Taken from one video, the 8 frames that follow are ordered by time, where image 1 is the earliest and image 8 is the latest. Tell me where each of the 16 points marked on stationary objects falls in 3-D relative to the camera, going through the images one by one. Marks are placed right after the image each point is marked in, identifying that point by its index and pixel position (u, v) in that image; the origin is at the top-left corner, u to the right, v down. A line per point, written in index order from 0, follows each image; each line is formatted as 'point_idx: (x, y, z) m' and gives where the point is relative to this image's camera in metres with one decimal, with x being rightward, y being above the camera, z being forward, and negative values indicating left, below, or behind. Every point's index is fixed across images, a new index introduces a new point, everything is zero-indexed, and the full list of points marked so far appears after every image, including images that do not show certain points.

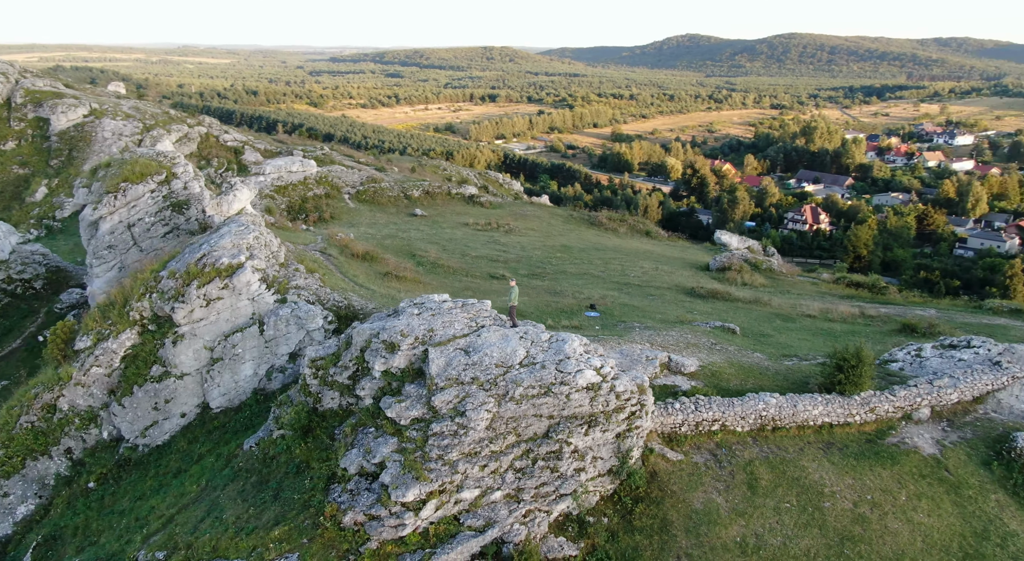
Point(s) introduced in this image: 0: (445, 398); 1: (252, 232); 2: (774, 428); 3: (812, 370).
0: (-0.9, -1.7, +7.7) m
1: (-6.1, +1.0, +13.0) m
2: (+4.7, -2.7, +10.1) m
3: (+6.9, -2.1, +13.0) m
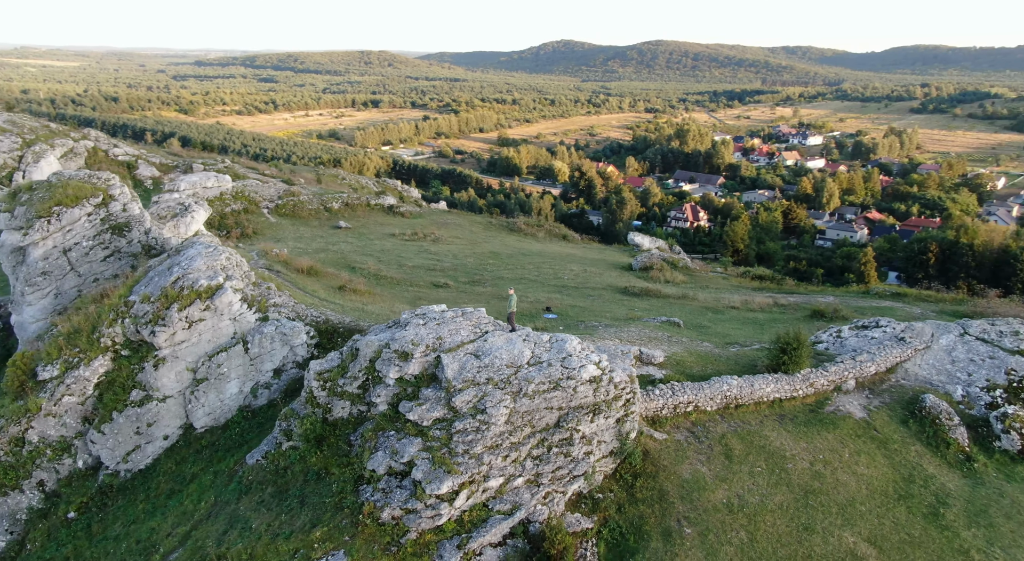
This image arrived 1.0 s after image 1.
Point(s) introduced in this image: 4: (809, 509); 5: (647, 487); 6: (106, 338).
0: (-0.7, -1.8, +8.3) m
1: (-6.7, +0.6, +12.9) m
2: (+4.6, -2.6, +11.5) m
3: (+6.3, -2.0, +14.7) m
4: (+5.0, -3.8, +9.3) m
5: (+2.2, -3.3, +8.9) m
6: (-8.3, -1.2, +11.3) m
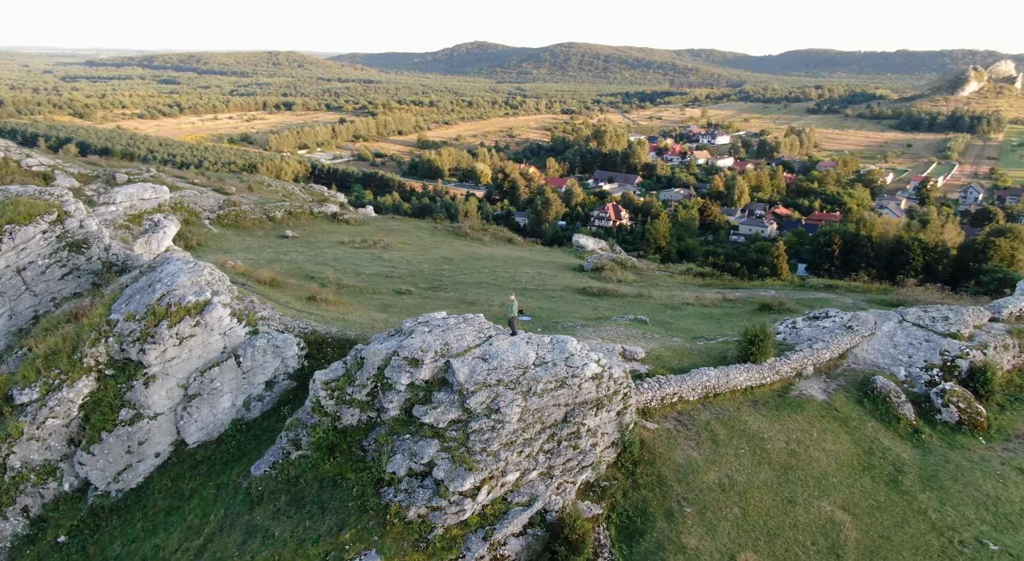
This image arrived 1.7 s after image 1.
0: (-0.5, -1.9, +8.7) m
1: (-7.0, +0.3, +12.7) m
2: (+4.5, -2.5, +12.3) m
3: (+5.9, -1.9, +15.7) m
4: (+5.1, -3.7, +10.2) m
5: (+2.3, -3.3, +9.5) m
6: (-8.4, -1.5, +11.0) m
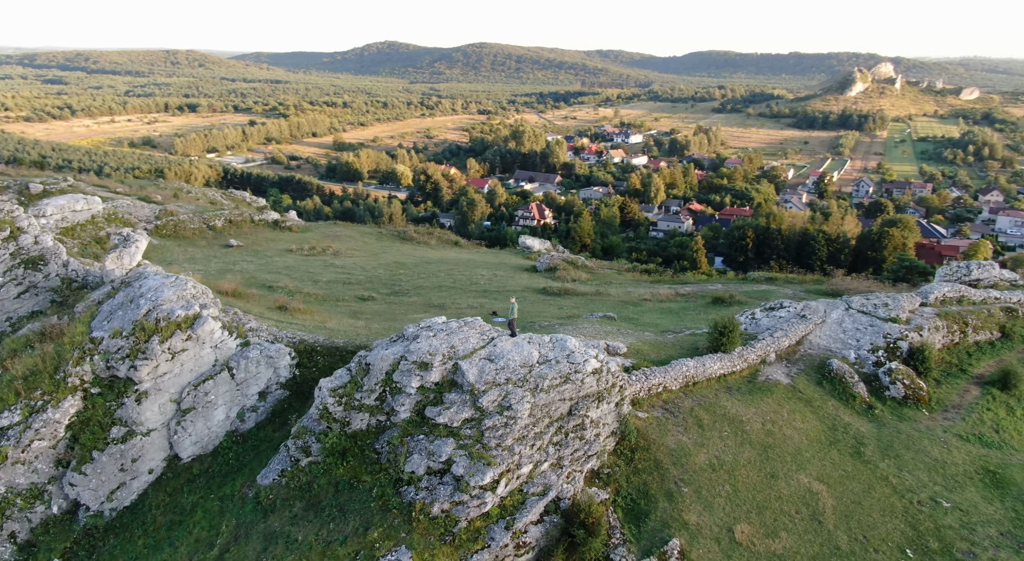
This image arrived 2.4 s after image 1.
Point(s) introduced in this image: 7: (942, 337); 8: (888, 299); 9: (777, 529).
0: (-0.4, -1.9, +9.1) m
1: (-7.3, 0.0, +12.5) m
2: (+4.3, -2.4, +13.2) m
3: (+5.4, -1.8, +16.6) m
4: (+5.2, -3.6, +11.1) m
5: (+2.5, -3.3, +10.2) m
6: (-8.4, -1.9, +10.6) m
7: (+14.1, -1.8, +18.2) m
8: (+13.0, -0.7, +19.3) m
9: (+4.6, -4.3, +9.5) m
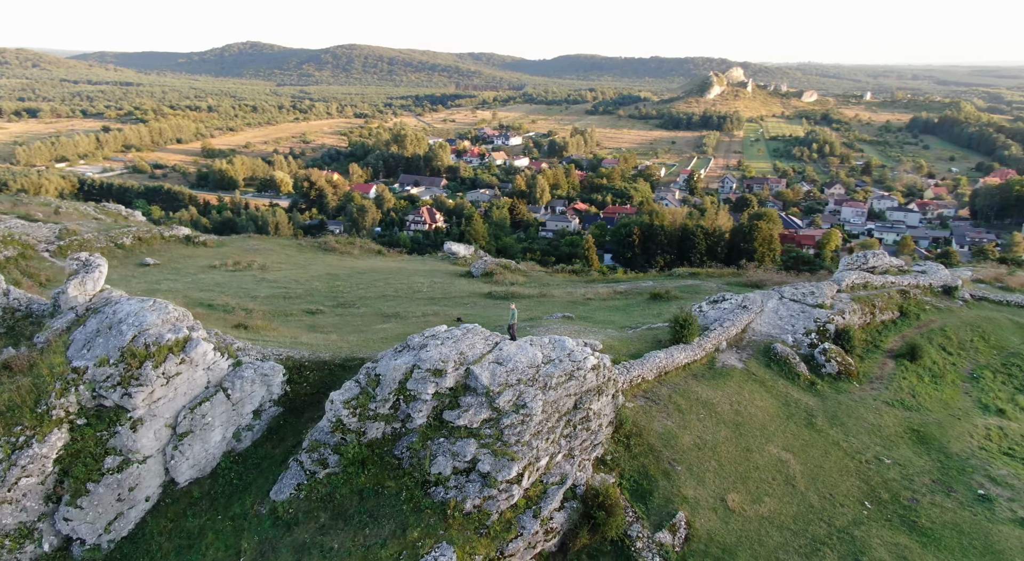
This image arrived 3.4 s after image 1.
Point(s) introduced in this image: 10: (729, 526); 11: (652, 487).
0: (-0.1, -2.1, +9.7) m
1: (-7.5, -0.5, +12.1) m
2: (+4.0, -2.4, +14.3) m
3: (+4.5, -1.7, +17.9) m
4: (+5.2, -3.5, +12.4) m
5: (+2.6, -3.3, +11.1) m
6: (-8.3, -2.4, +10.1) m
7: (+12.9, -1.4, +20.6) m
8: (+11.7, -0.3, +21.6) m
9: (+4.8, -4.2, +10.7) m
10: (+3.9, -4.4, +9.8) m
11: (+2.6, -3.8, +10.3) m
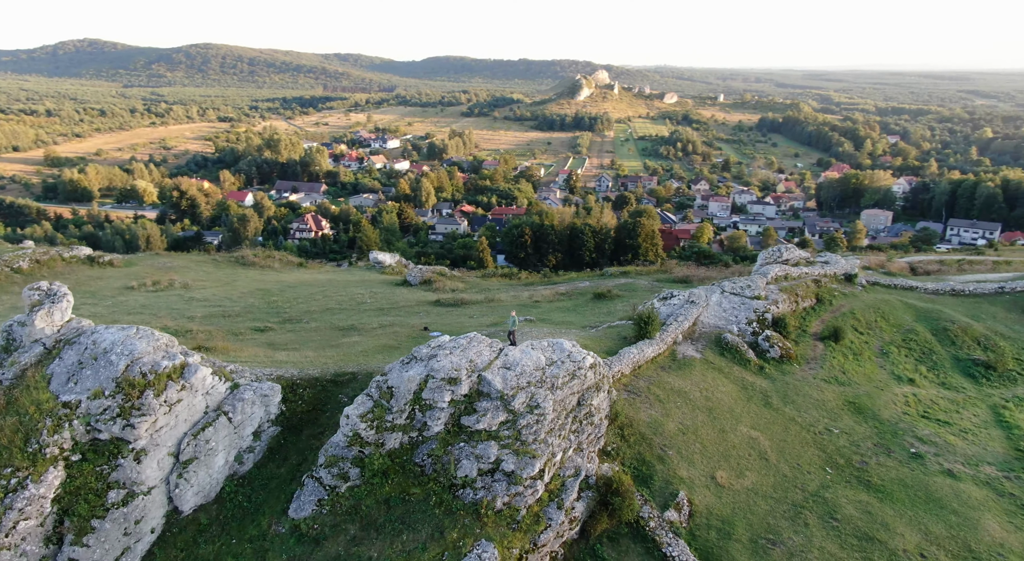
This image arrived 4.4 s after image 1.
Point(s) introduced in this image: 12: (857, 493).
0: (+0.1, -2.2, +10.3) m
1: (-7.6, -1.1, +11.8) m
2: (+3.6, -2.4, +15.4) m
3: (+3.7, -1.7, +19.1) m
4: (+5.1, -3.4, +13.6) m
5: (+2.7, -3.3, +12.1) m
6: (-8.1, -2.9, +9.7) m
7: (+11.6, -1.0, +22.8) m
8: (+10.2, 0.0, +23.7) m
9: (+5.0, -4.1, +11.9) m
10: (+4.2, -4.4, +10.9) m
11: (+2.8, -3.9, +11.2) m
12: (+7.5, -4.6, +11.9) m
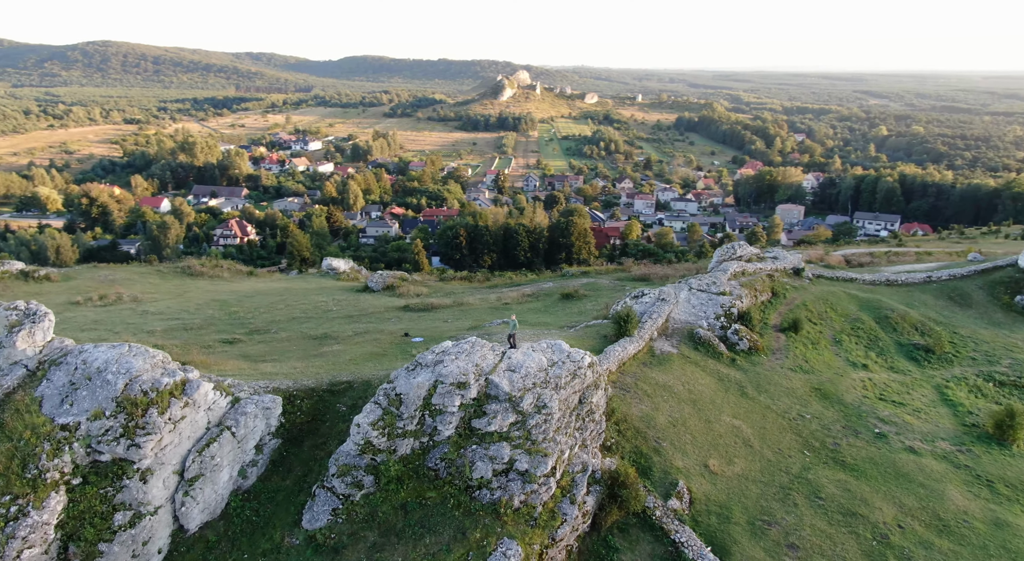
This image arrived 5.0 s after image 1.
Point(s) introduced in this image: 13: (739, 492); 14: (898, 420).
0: (+0.3, -2.3, +10.6) m
1: (-7.6, -1.4, +11.5) m
2: (+3.4, -2.4, +16.0) m
3: (+3.1, -1.8, +19.7) m
4: (+5.0, -3.4, +14.3) m
5: (+2.7, -3.4, +12.6) m
6: (-7.8, -3.3, +9.4) m
7: (+10.7, -0.8, +24.0) m
8: (+9.3, +0.1, +24.8) m
9: (+5.1, -4.1, +12.7) m
10: (+4.3, -4.3, +11.6) m
11: (+2.9, -3.9, +11.8) m
12: (+7.5, -4.5, +12.9) m
13: (+4.8, -4.4, +11.6) m
14: (+12.0, -4.3, +17.2) m
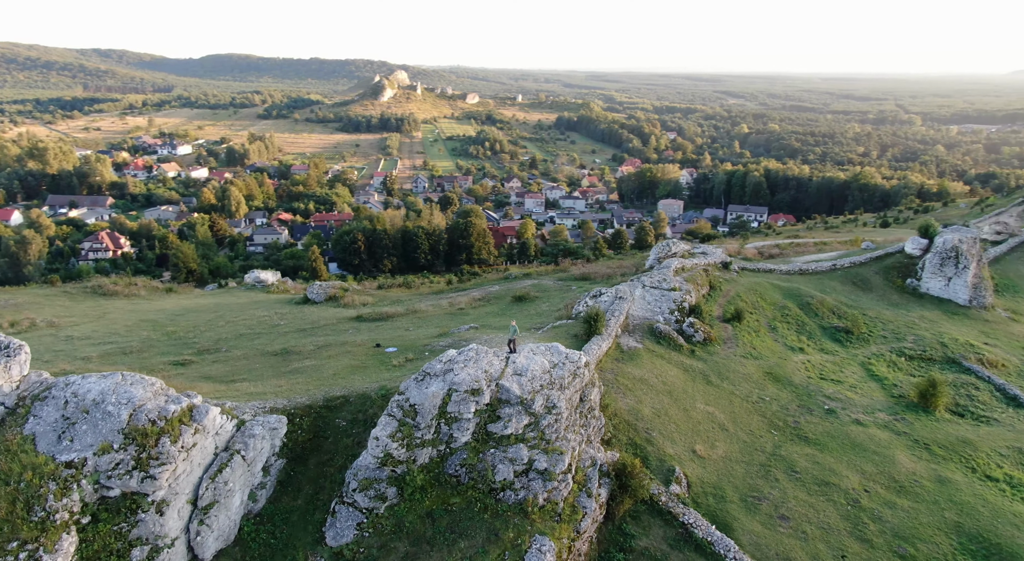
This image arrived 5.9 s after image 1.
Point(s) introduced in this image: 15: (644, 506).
0: (+0.5, -2.5, +11.2) m
1: (-7.5, -1.9, +11.2) m
2: (+2.9, -2.5, +17.0) m
3: (+2.2, -1.9, +20.5) m
4: (+4.8, -3.4, +15.5) m
5: (+2.7, -3.4, +13.5) m
6: (-7.4, -3.8, +9.1) m
7: (+9.2, -0.6, +25.8) m
8: (+7.6, +0.3, +26.3) m
9: (+5.1, -4.0, +13.8) m
10: (+4.5, -4.3, +12.7) m
11: (+3.0, -4.0, +12.7) m
12: (+7.5, -4.3, +14.3) m
13: (+4.9, -4.4, +12.7) m
14: (+11.5, -4.0, +19.1) m
15: (+2.7, -4.7, +11.5) m
